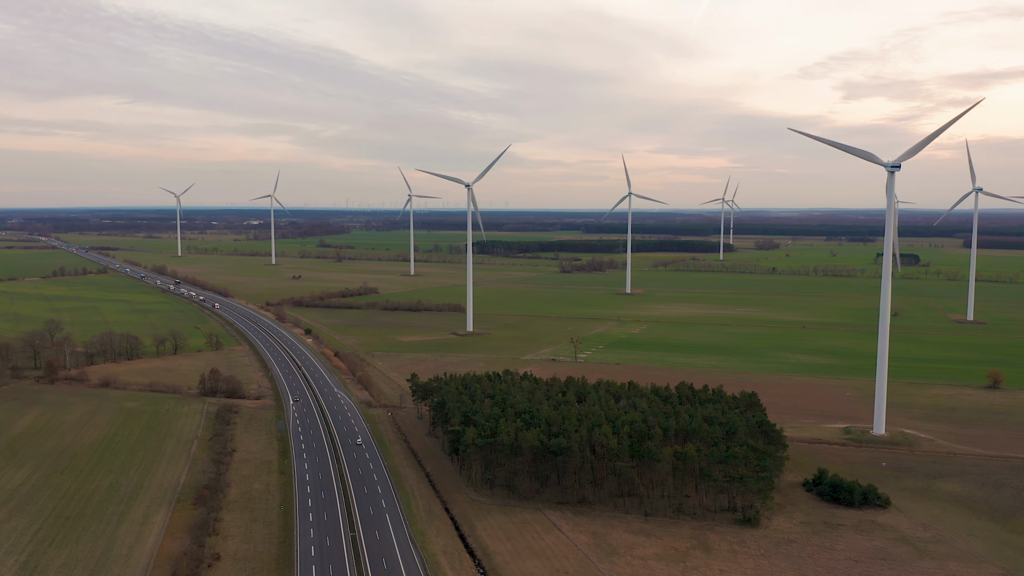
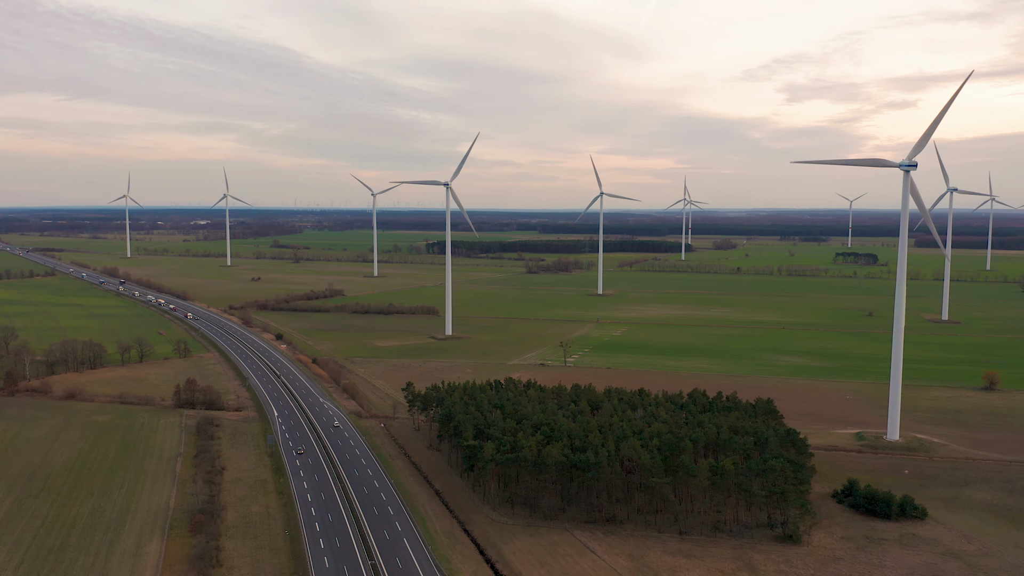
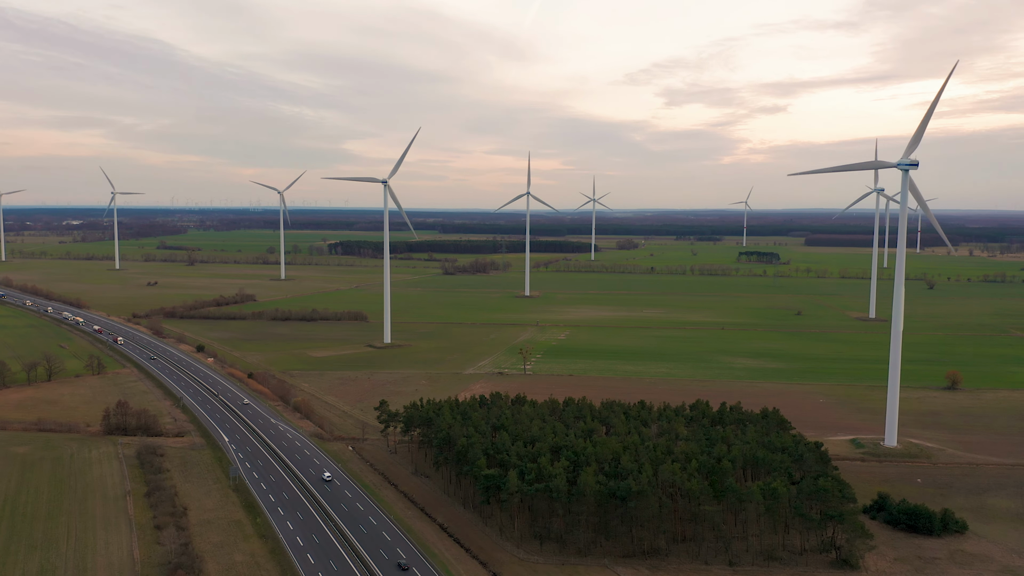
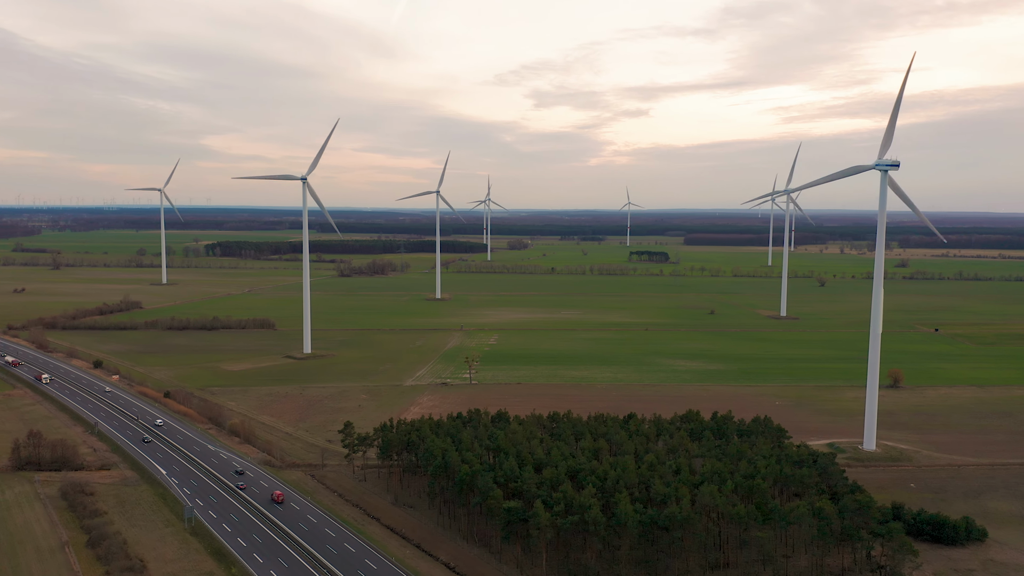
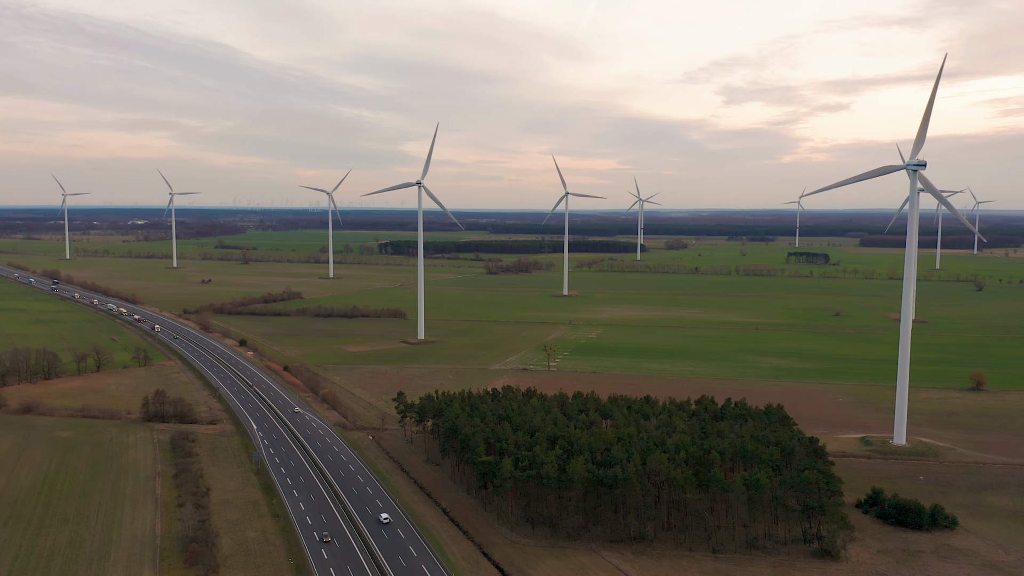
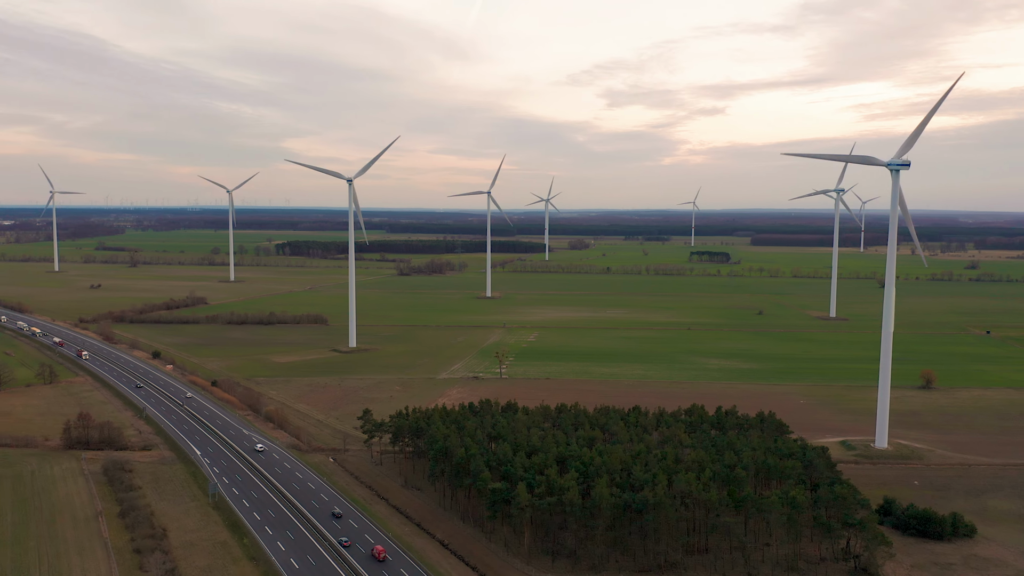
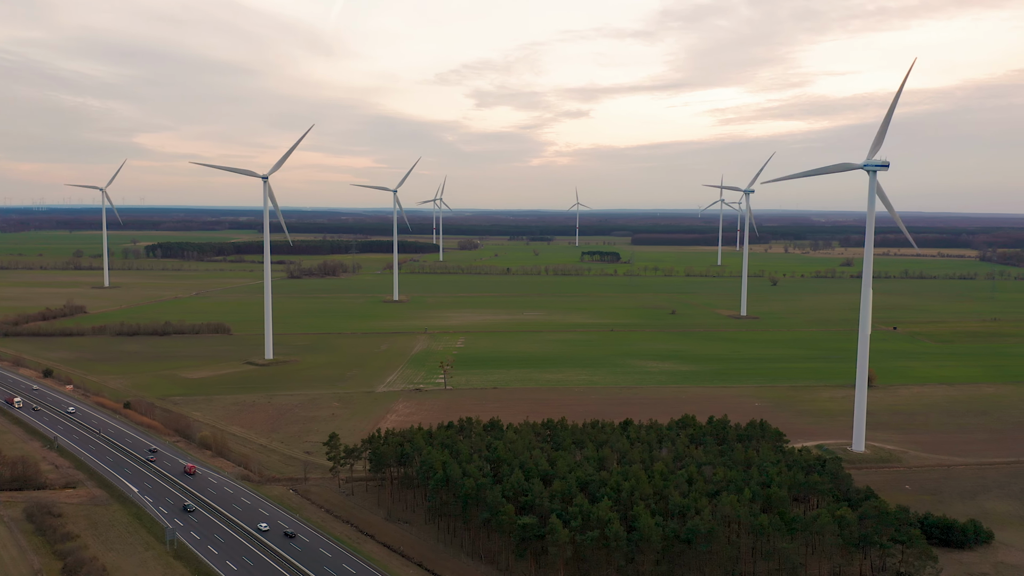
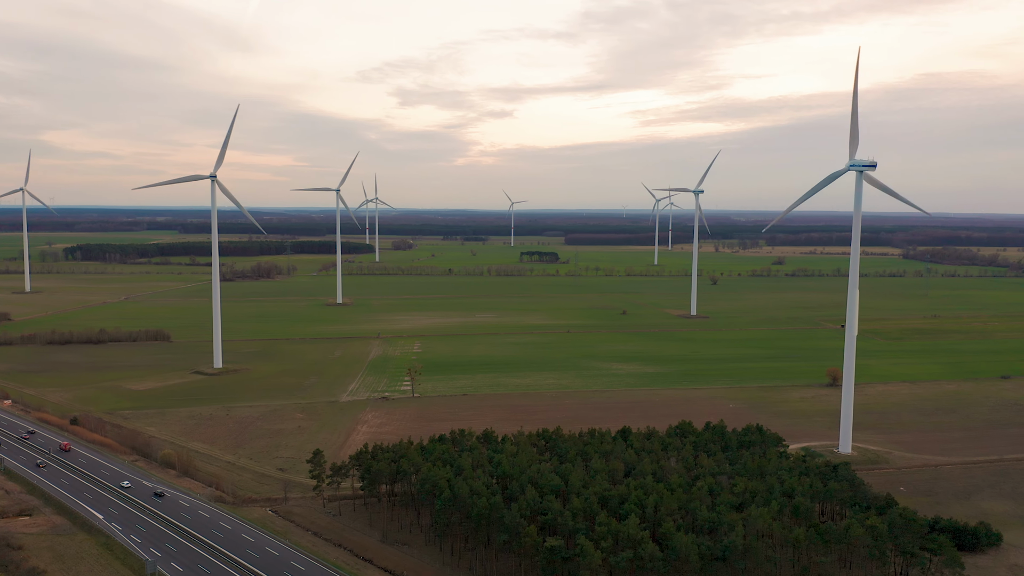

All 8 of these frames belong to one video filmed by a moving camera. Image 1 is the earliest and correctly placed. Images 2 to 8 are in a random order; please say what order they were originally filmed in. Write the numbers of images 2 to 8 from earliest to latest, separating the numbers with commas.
2, 5, 3, 6, 4, 7, 8
